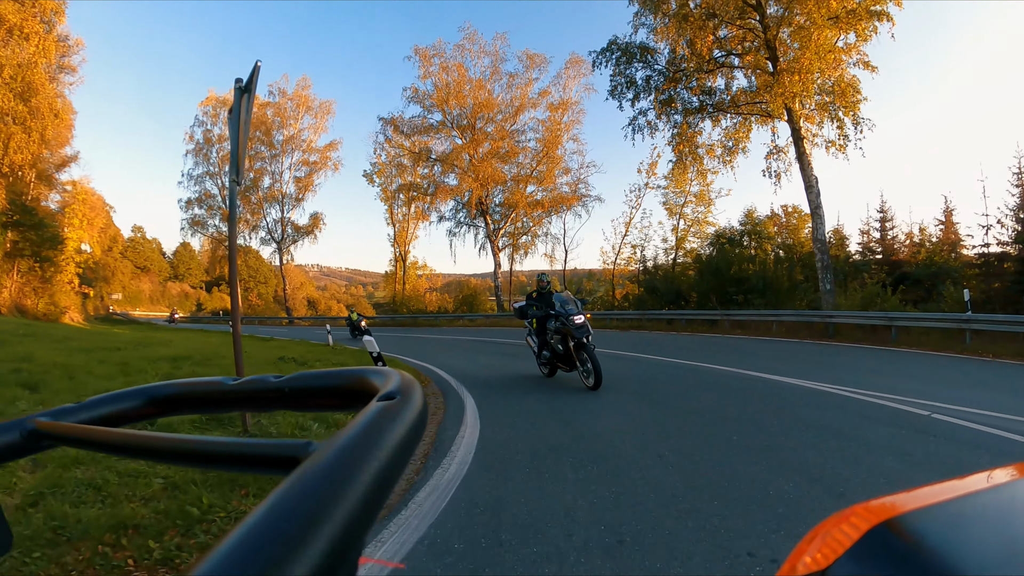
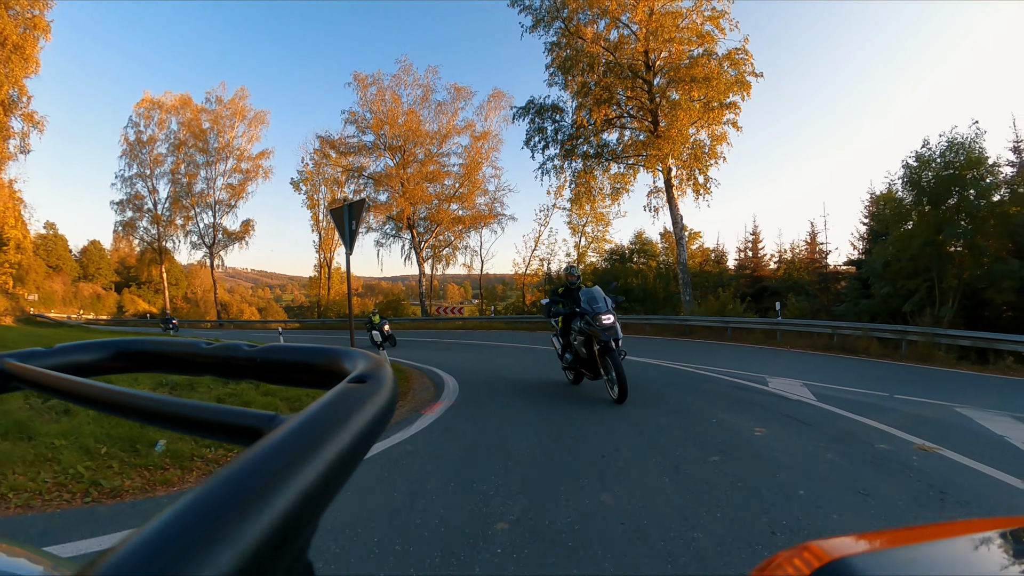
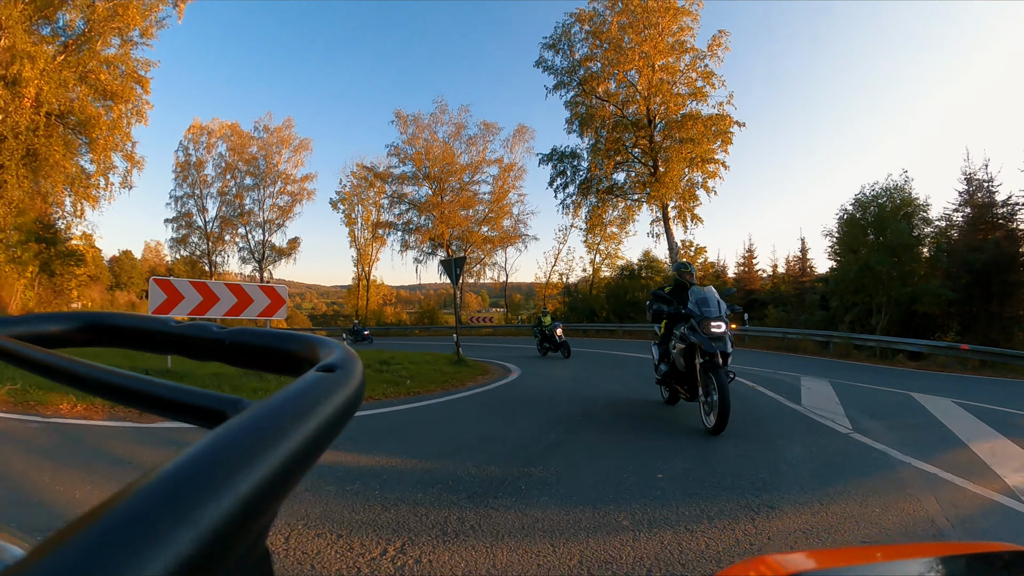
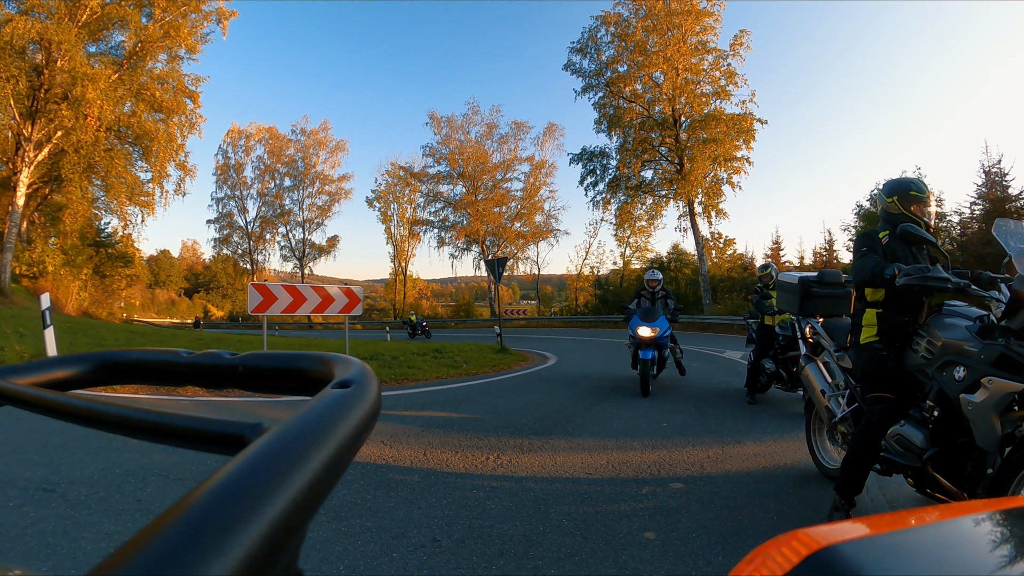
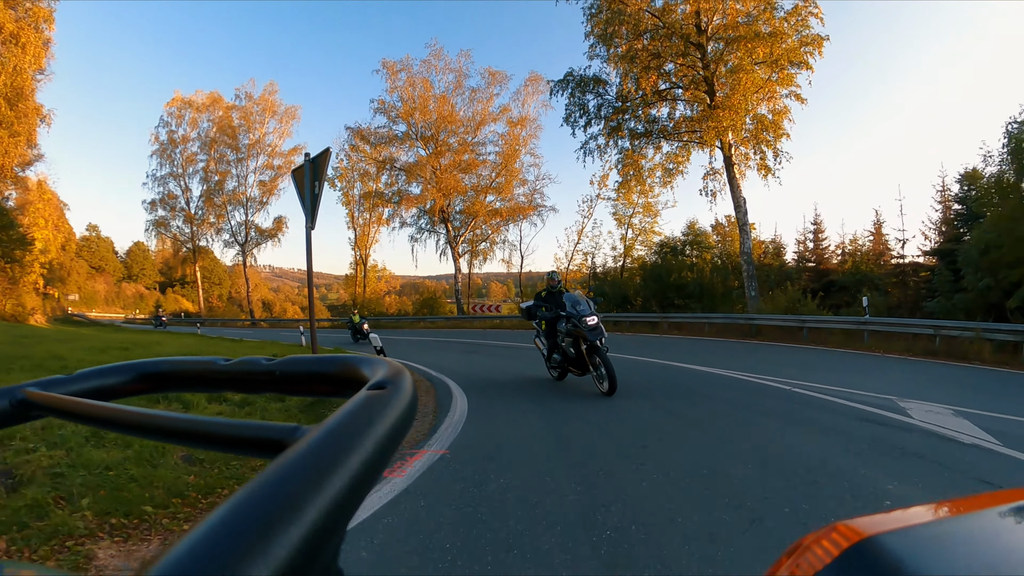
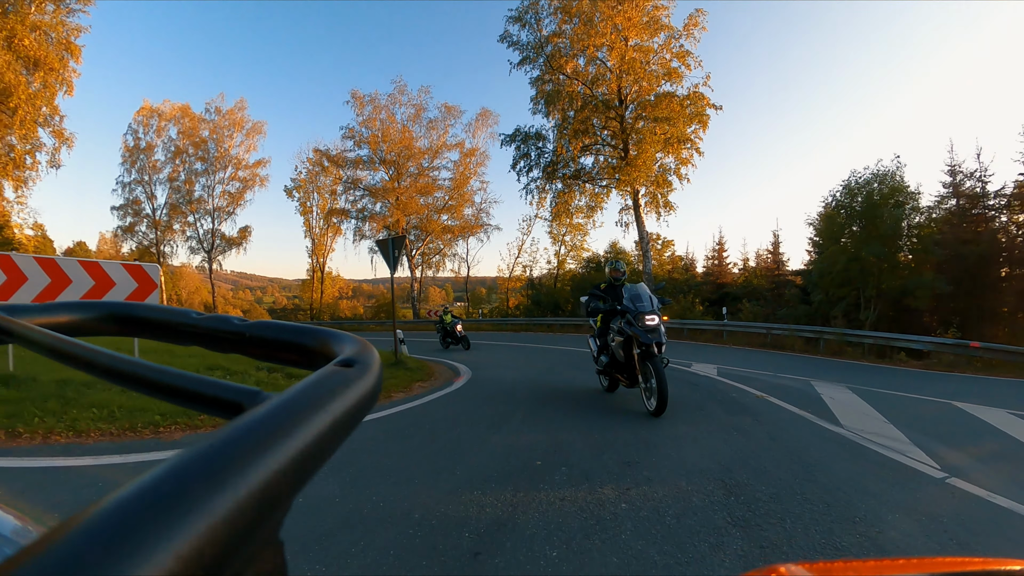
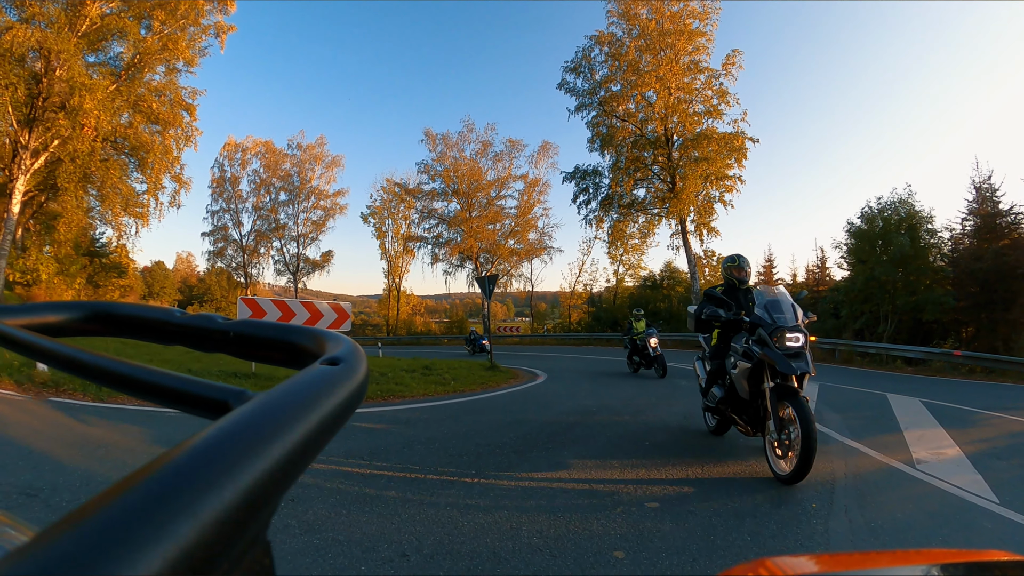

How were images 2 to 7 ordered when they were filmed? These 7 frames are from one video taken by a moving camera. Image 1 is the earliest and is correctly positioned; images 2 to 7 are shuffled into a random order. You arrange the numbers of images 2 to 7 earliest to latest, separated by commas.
5, 2, 6, 3, 7, 4
